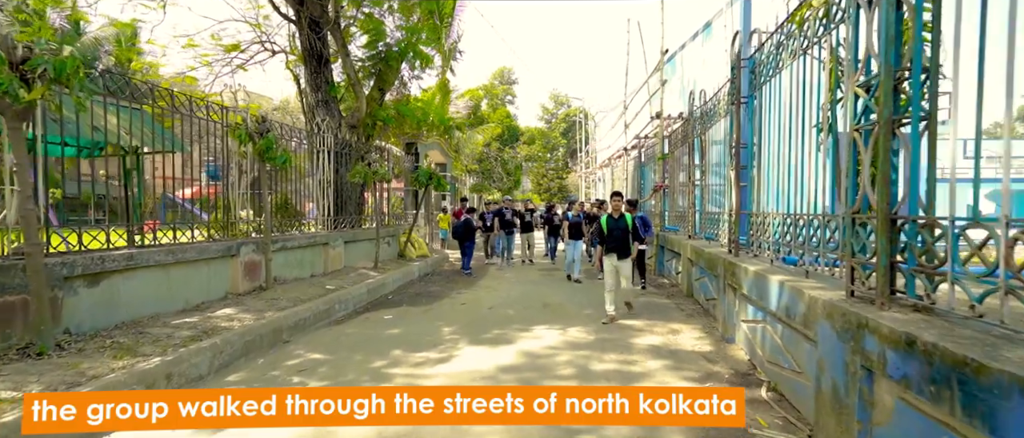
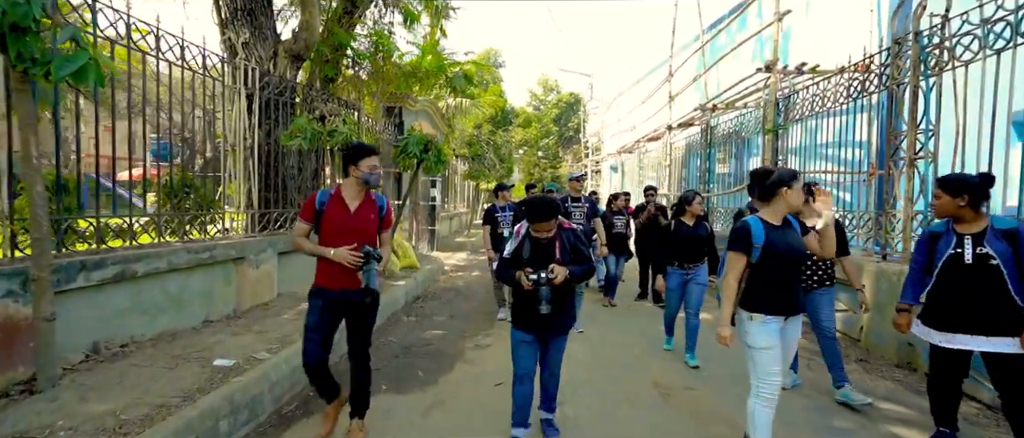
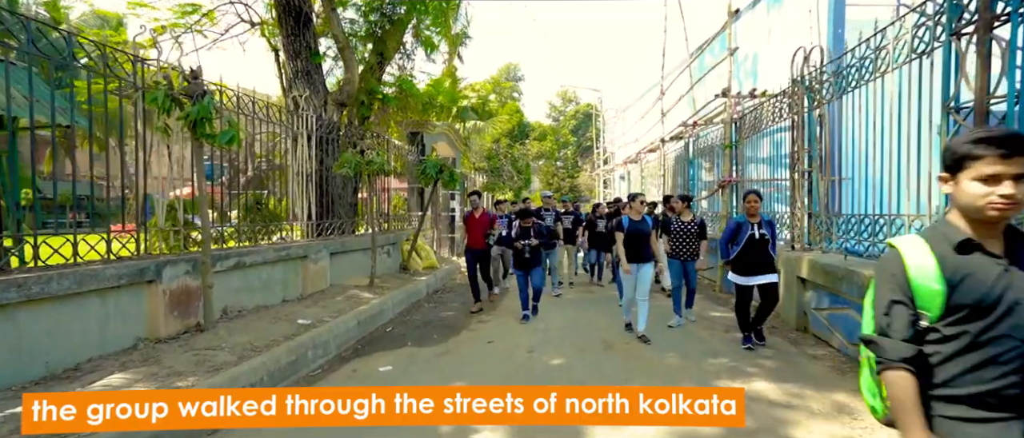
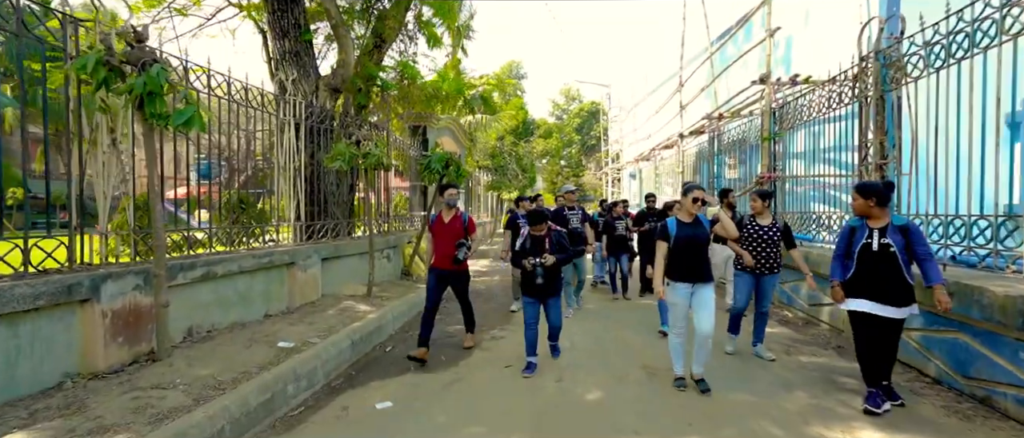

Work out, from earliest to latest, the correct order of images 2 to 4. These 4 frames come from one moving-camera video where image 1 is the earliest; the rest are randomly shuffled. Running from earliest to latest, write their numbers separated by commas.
3, 4, 2
